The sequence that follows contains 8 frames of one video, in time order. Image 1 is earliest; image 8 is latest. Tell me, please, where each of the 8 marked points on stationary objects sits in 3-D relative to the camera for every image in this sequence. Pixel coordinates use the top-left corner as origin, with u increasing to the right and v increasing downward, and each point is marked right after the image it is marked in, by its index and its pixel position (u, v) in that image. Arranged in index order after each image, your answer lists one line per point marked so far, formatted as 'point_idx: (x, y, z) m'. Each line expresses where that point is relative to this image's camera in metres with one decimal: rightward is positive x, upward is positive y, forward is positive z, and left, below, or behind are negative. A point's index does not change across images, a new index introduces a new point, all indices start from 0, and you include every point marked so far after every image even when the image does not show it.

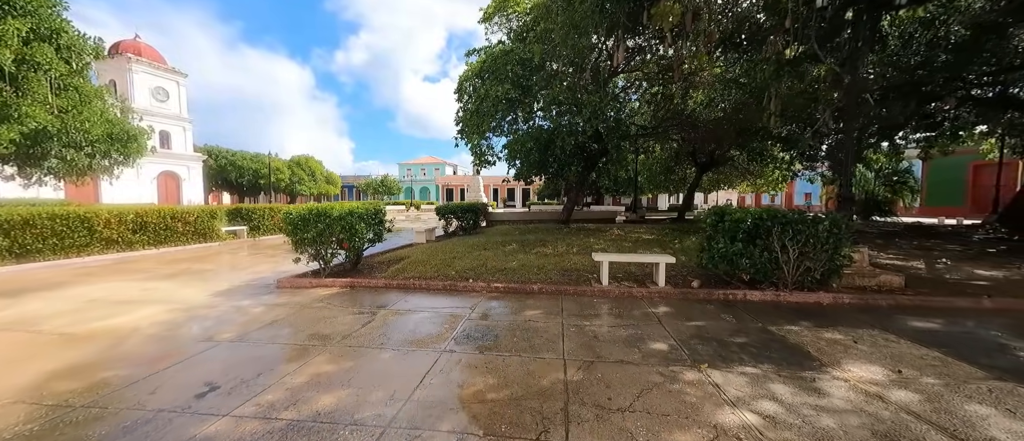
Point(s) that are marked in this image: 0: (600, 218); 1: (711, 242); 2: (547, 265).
0: (+4.3, +0.1, +16.2) m
1: (+2.6, -0.3, +4.4) m
2: (+0.6, -0.7, +5.6) m
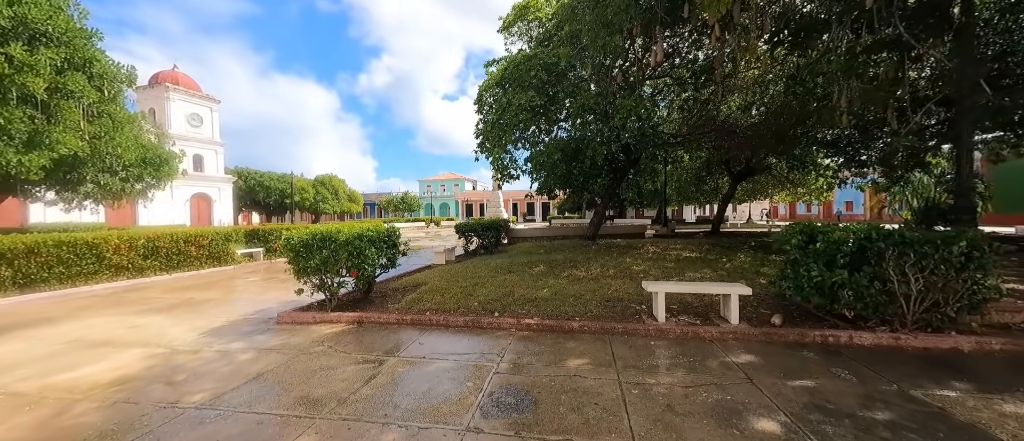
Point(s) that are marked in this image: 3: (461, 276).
0: (+5.3, -0.6, +15.2) m
1: (+3.0, -0.5, +3.5) m
2: (+1.0, -1.0, +4.8) m
3: (-0.9, -1.0, +6.0) m
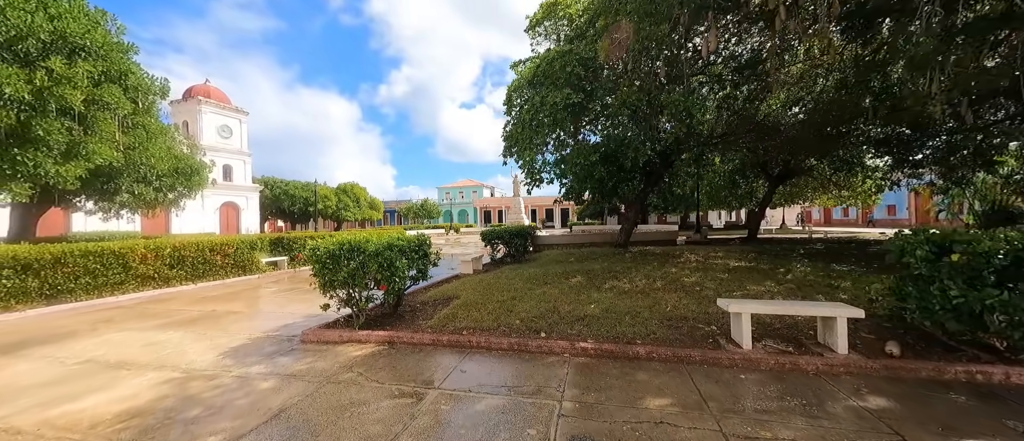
0: (+6.4, -0.9, +14.5) m
1: (+3.5, -0.6, +2.9) m
2: (+1.6, -1.1, +4.2) m
3: (-0.3, -1.1, +5.5) m
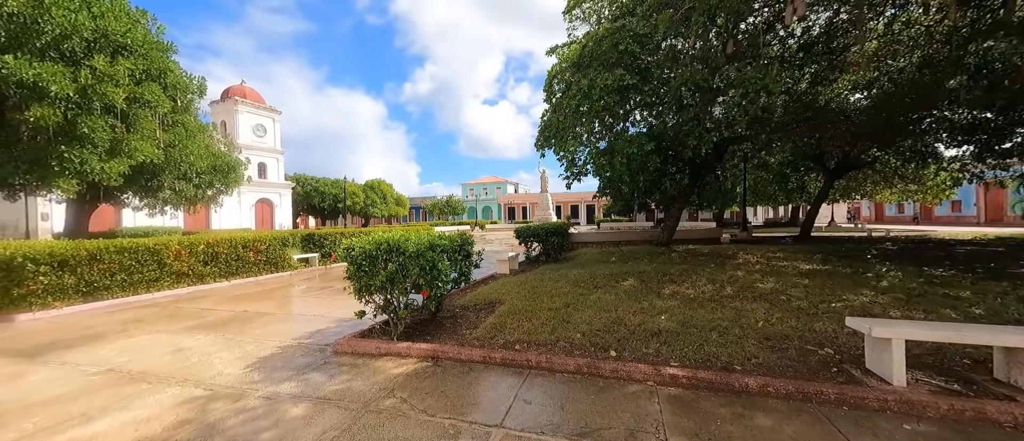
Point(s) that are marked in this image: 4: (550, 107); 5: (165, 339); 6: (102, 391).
0: (+7.7, -0.7, +13.4) m
1: (+4.0, -0.5, +2.1) m
2: (+2.2, -1.1, +3.5) m
3: (+0.4, -1.1, +5.0) m
4: (+0.9, +2.7, +8.1) m
5: (-4.1, -1.4, +4.0) m
6: (-3.4, -1.4, +2.8) m
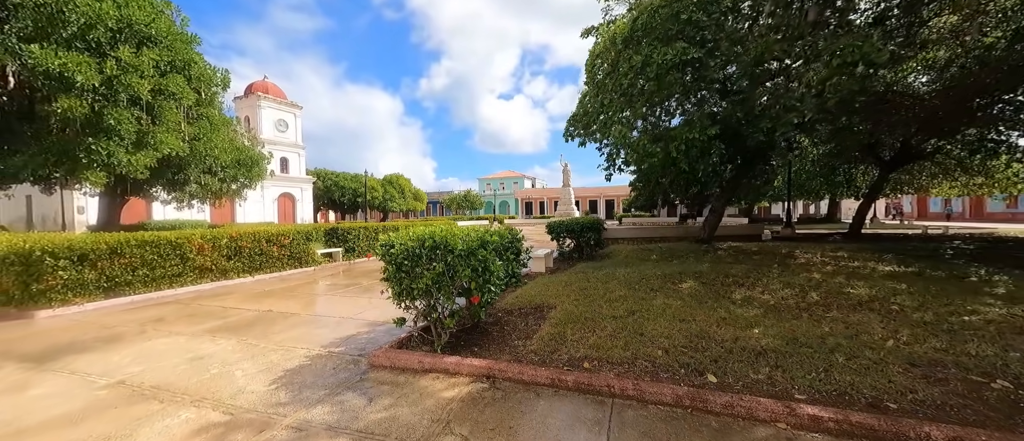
0: (+8.7, -0.6, +12.5) m
1: (+4.5, -0.5, +1.3) m
2: (+2.8, -1.0, +2.9) m
3: (+1.1, -1.0, +4.4) m
4: (+1.7, +2.8, +7.4) m
5: (-3.5, -1.3, +3.6) m
6: (-2.8, -1.3, +2.3) m
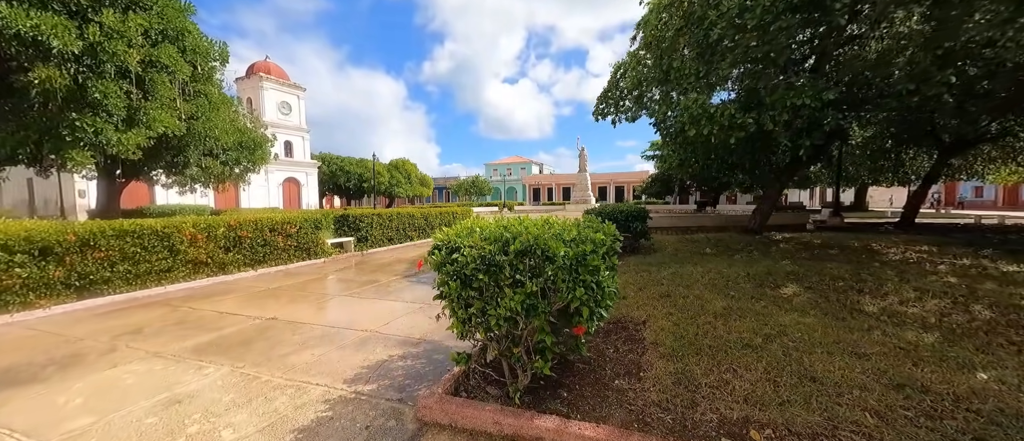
0: (+9.5, -0.2, +11.4) m
1: (+5.2, -0.6, +0.3) m
2: (+3.5, -1.0, +1.9) m
3: (+1.8, -0.9, +3.4) m
4: (+2.5, +3.1, +6.2) m
5: (-2.8, -1.2, +2.7) m
6: (-2.1, -1.3, +1.4) m
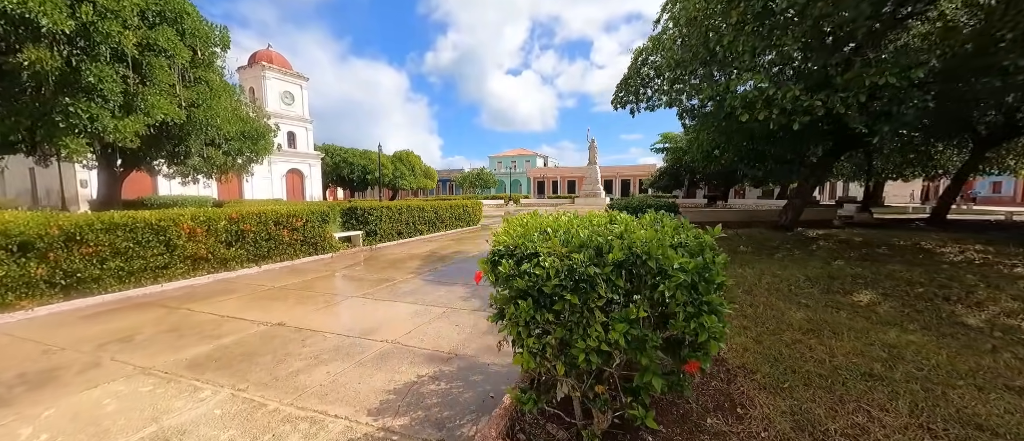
0: (+9.9, 0.0, +10.9) m
1: (+5.6, -0.6, -0.2) m
2: (+3.9, -1.0, +1.4) m
3: (+2.2, -0.8, +2.9) m
4: (+2.9, +3.1, +5.7) m
5: (-2.5, -1.2, +2.3) m
6: (-1.8, -1.3, +1.0) m
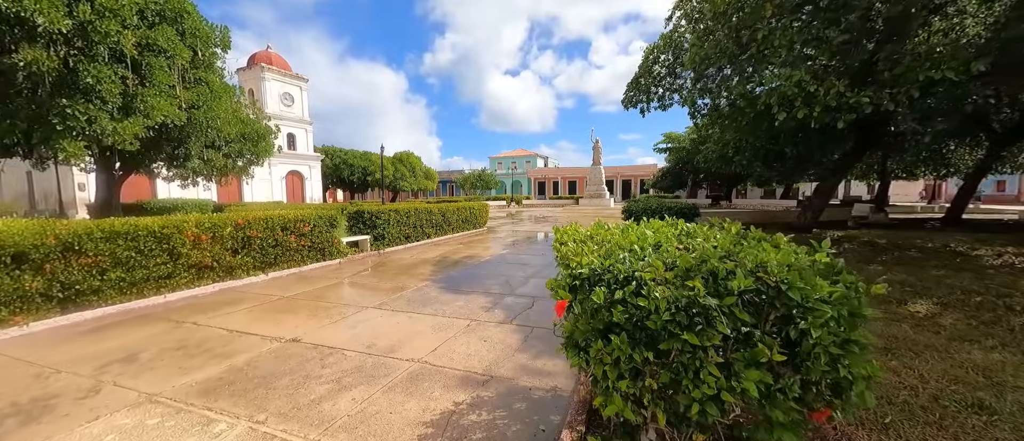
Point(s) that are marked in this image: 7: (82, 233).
0: (+10.2, 0.0, +10.6) m
1: (+5.9, -0.7, -0.4) m
2: (+4.2, -1.1, +1.2) m
3: (+2.5, -0.9, +2.7) m
4: (+3.2, +3.1, +5.4) m
5: (-2.1, -1.3, +2.0) m
6: (-1.4, -1.3, +0.7) m
7: (-4.9, -0.1, +3.8) m
